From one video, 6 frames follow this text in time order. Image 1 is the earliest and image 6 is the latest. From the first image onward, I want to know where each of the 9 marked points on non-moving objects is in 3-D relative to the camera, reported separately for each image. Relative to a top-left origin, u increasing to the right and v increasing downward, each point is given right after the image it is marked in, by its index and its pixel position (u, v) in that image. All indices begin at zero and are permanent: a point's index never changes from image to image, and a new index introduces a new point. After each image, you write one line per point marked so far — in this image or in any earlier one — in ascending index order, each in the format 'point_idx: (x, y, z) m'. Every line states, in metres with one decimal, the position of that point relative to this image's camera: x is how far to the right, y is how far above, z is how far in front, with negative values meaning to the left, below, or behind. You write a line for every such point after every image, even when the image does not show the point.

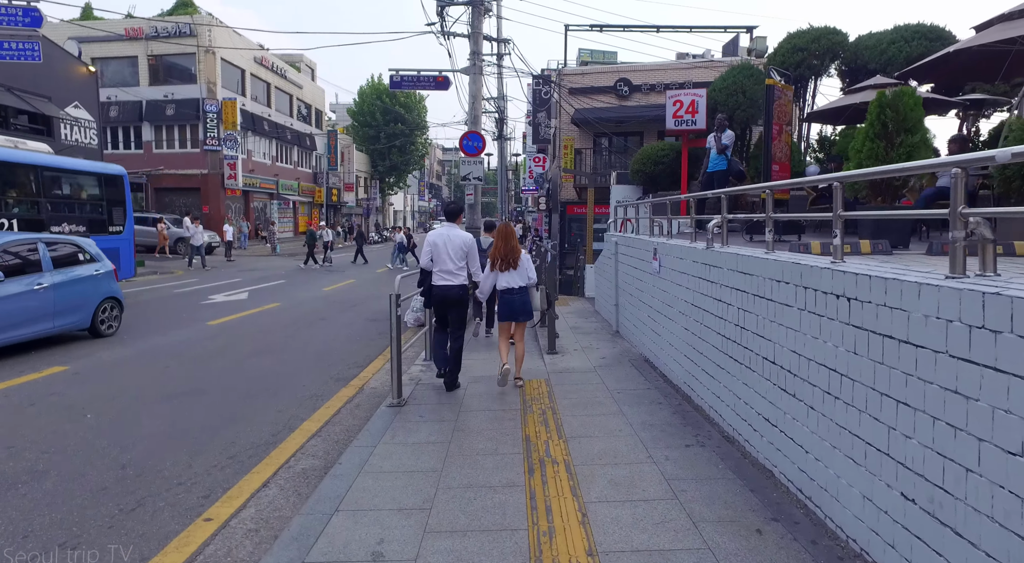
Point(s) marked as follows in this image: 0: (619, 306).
0: (+1.6, -0.4, +10.2) m
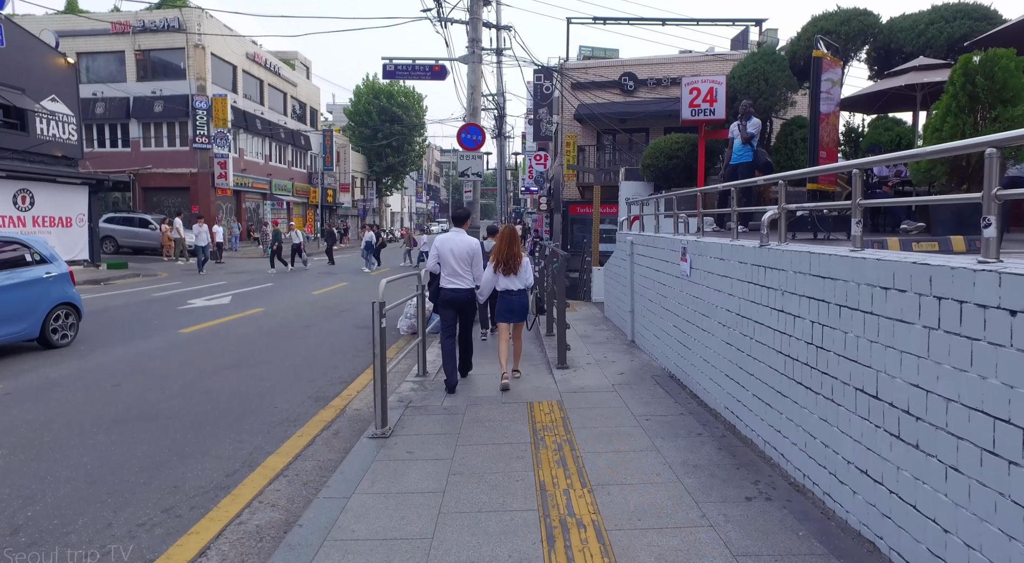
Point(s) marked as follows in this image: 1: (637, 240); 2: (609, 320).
0: (+1.6, -0.4, +9.1) m
1: (+1.7, +0.6, +9.2) m
2: (+1.6, -0.7, +11.0) m
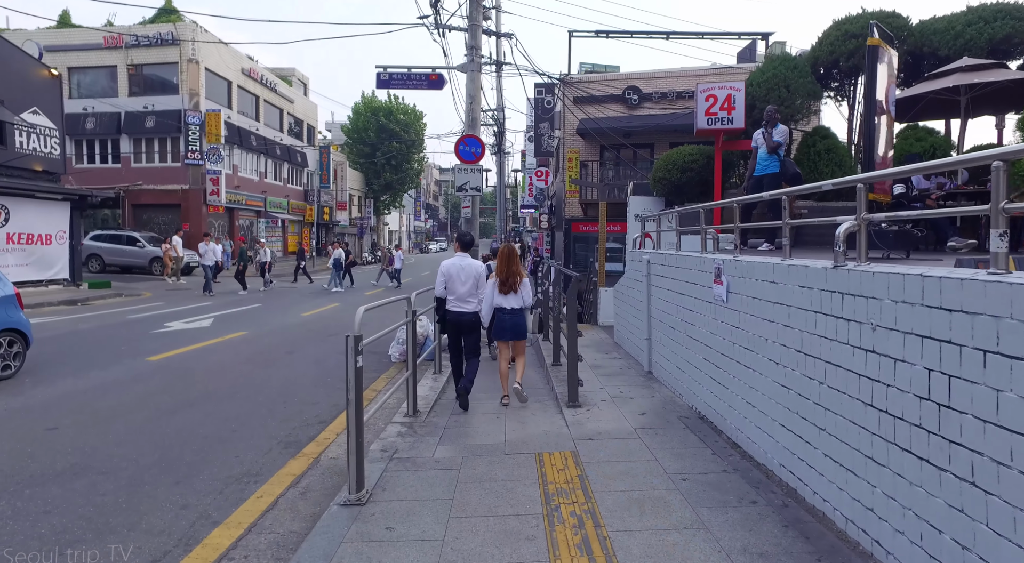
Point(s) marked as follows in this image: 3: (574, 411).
0: (+1.7, -0.7, +8.2) m
1: (+1.7, +0.3, +8.2) m
2: (+1.6, -1.0, +10.0) m
3: (+0.6, -1.2, +6.3) m
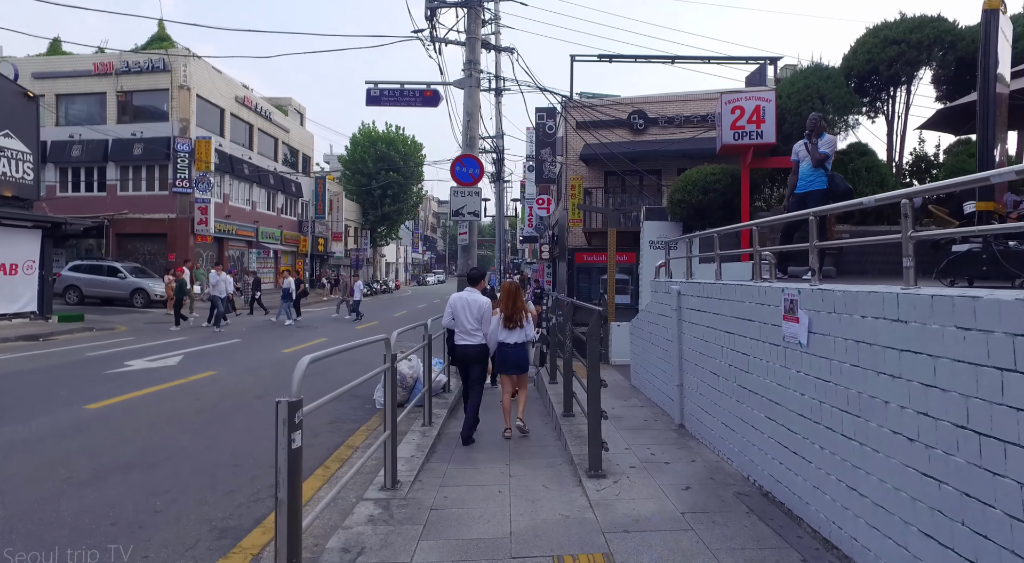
0: (+1.7, -1.0, +6.8) m
1: (+1.8, -0.1, +6.9) m
2: (+1.6, -1.4, +8.7) m
3: (+0.6, -1.5, +4.9) m
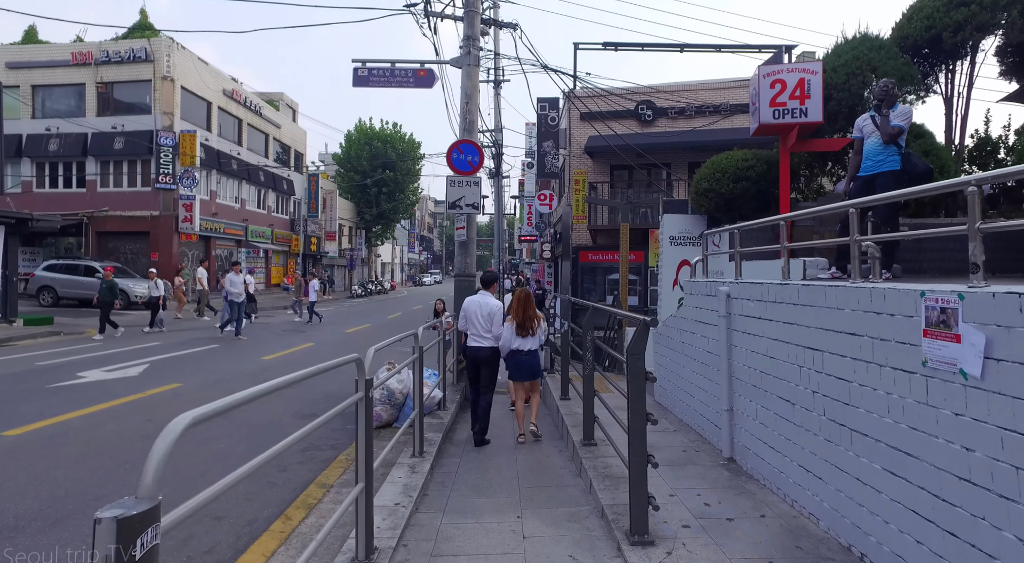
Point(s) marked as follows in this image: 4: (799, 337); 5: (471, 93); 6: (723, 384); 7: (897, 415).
0: (+1.8, -1.0, +5.5) m
1: (+1.8, -0.1, +5.6) m
2: (+1.7, -1.4, +7.3) m
3: (+0.7, -1.5, +3.6) m
4: (+1.8, -0.3, +4.3) m
5: (-0.7, +3.4, +12.2) m
6: (+1.8, -0.9, +5.7) m
7: (+1.8, -0.6, +3.2) m
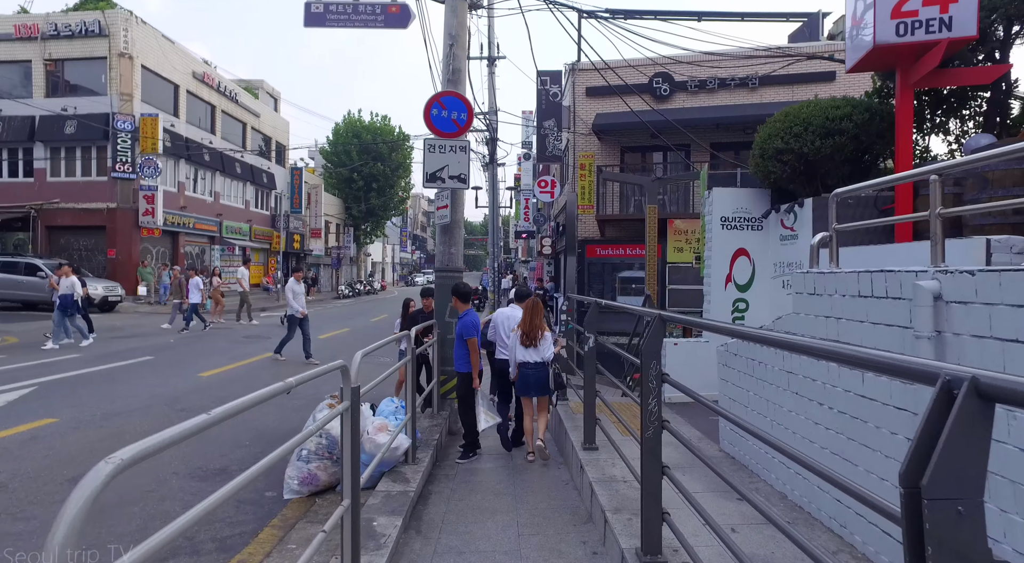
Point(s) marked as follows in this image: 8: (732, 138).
0: (+1.8, -1.0, +2.7) m
1: (+1.9, 0.0, +2.8) m
2: (+1.7, -1.4, +4.6) m
3: (+0.7, -1.4, +0.8) m
4: (+1.8, -0.3, +1.6) m
5: (-0.8, +3.4, +9.4) m
6: (+1.8, -0.8, +3.0) m
7: (+1.8, -0.6, +0.4) m
8: (+5.9, +3.8, +18.2) m
